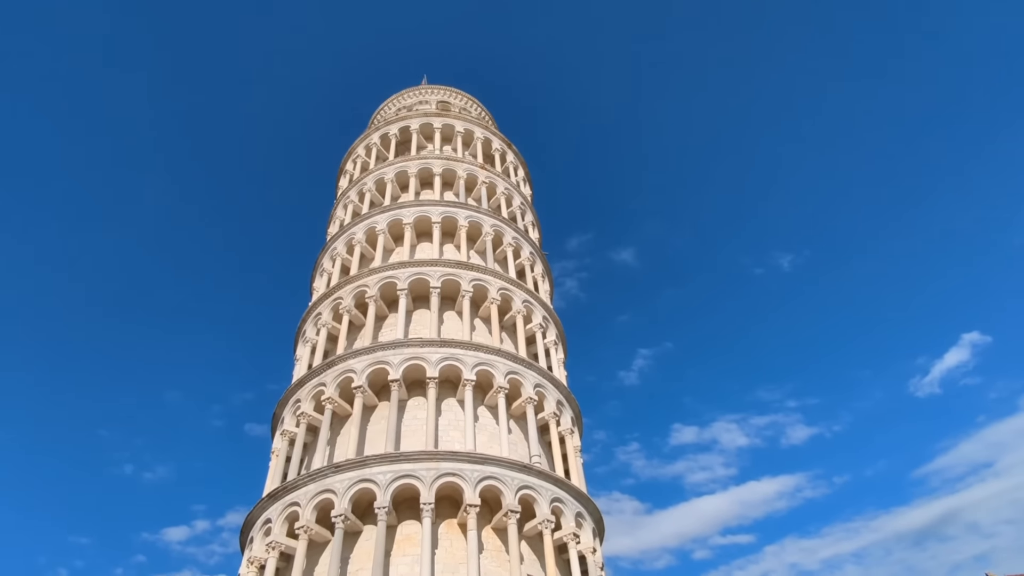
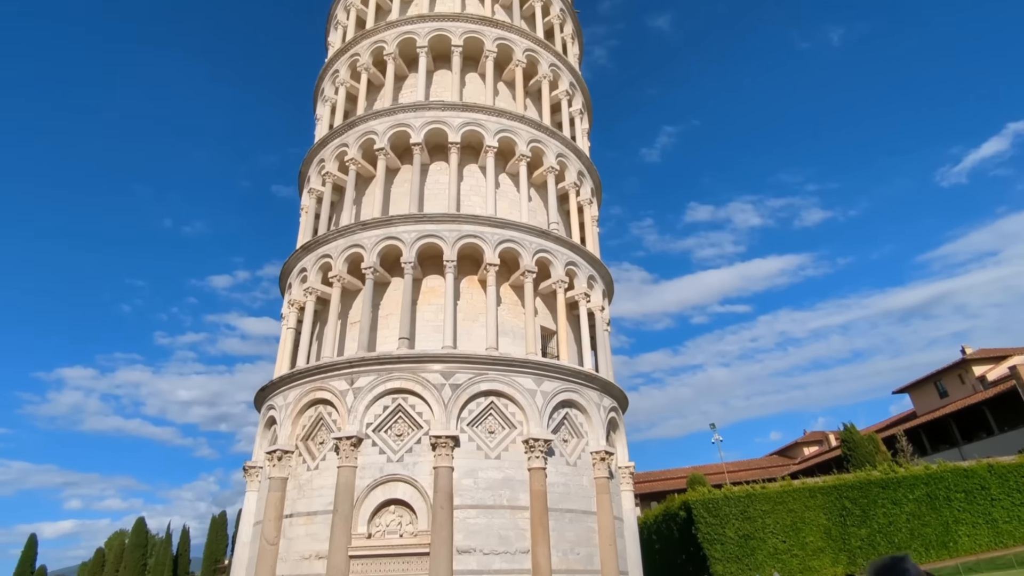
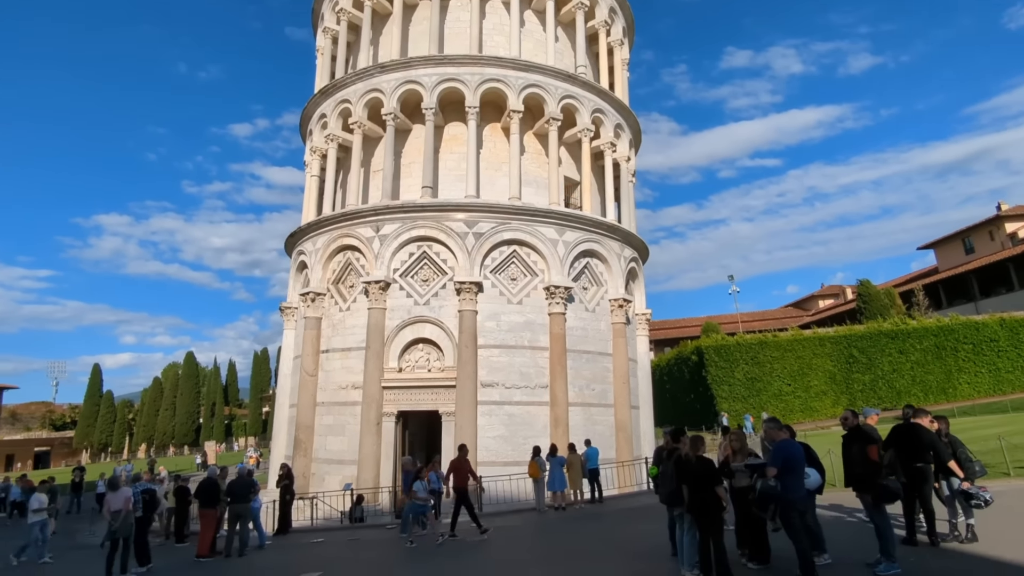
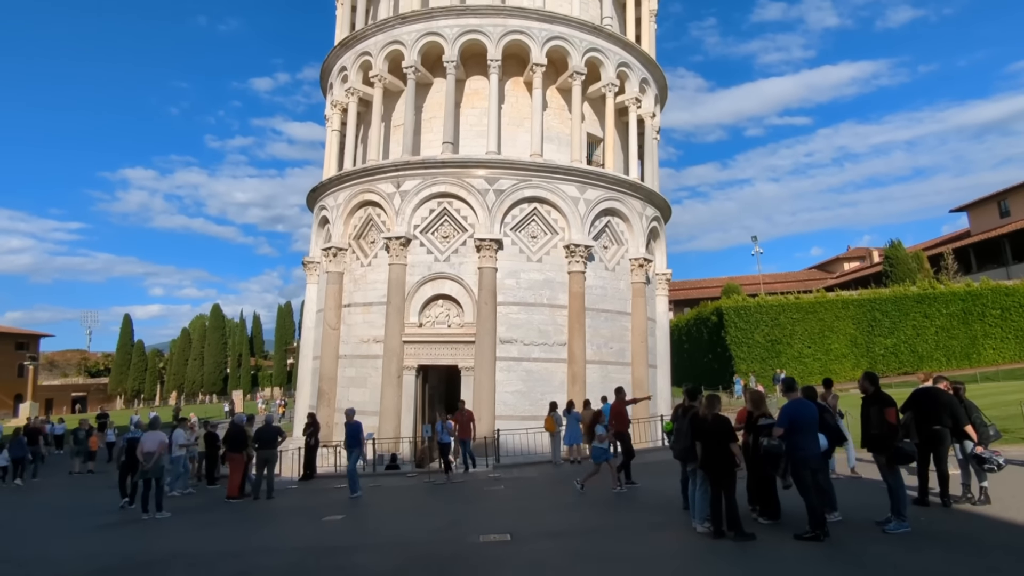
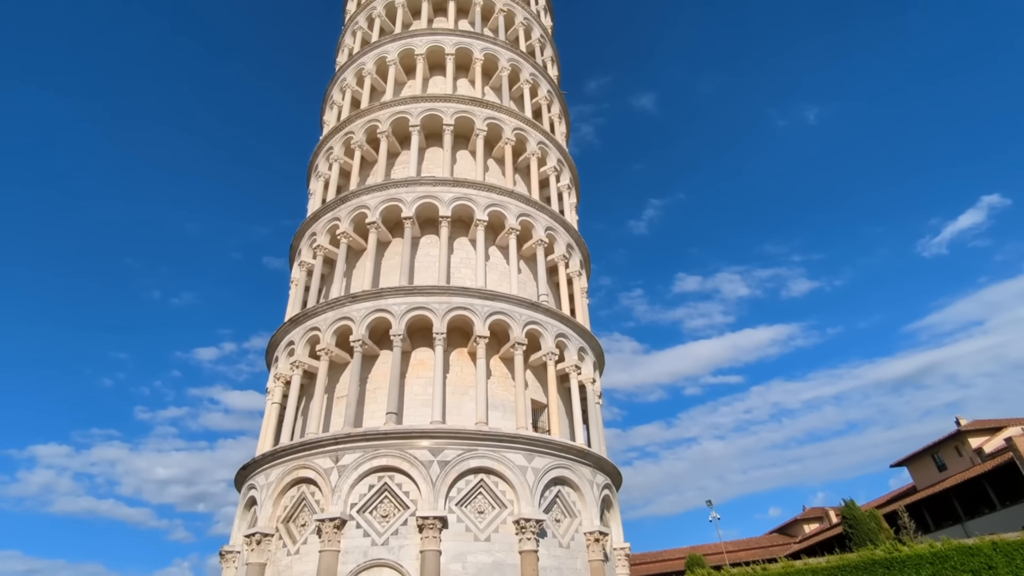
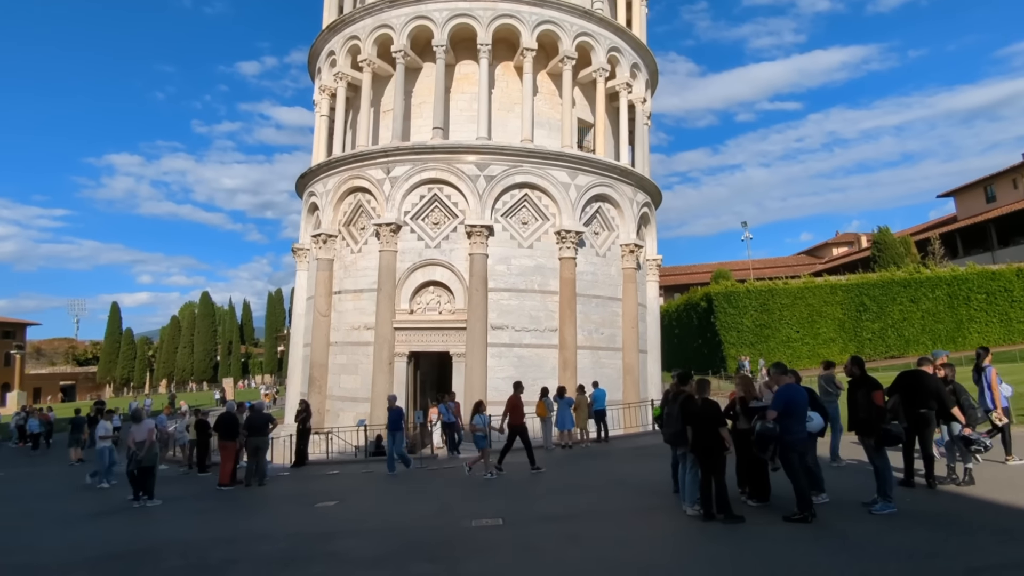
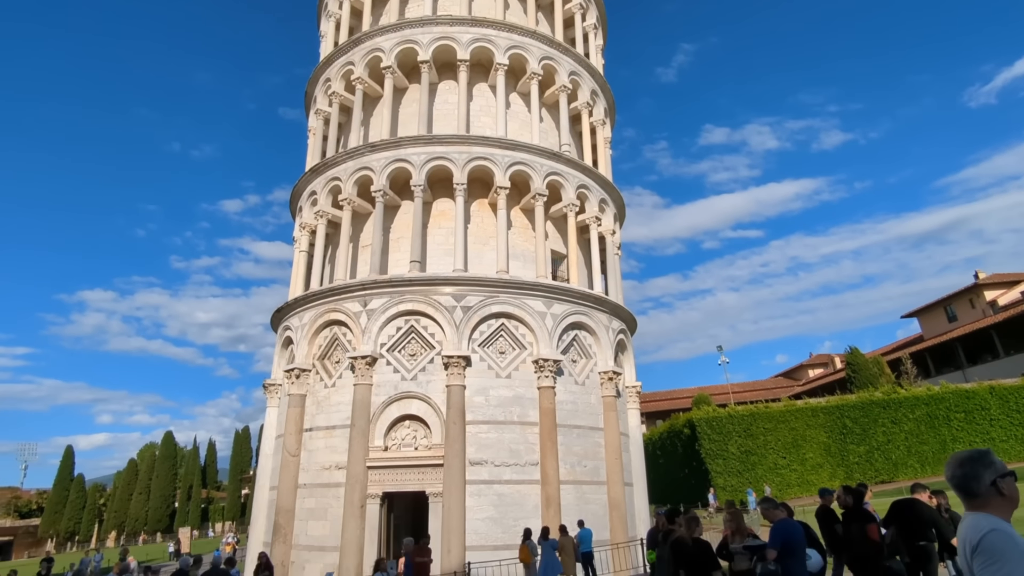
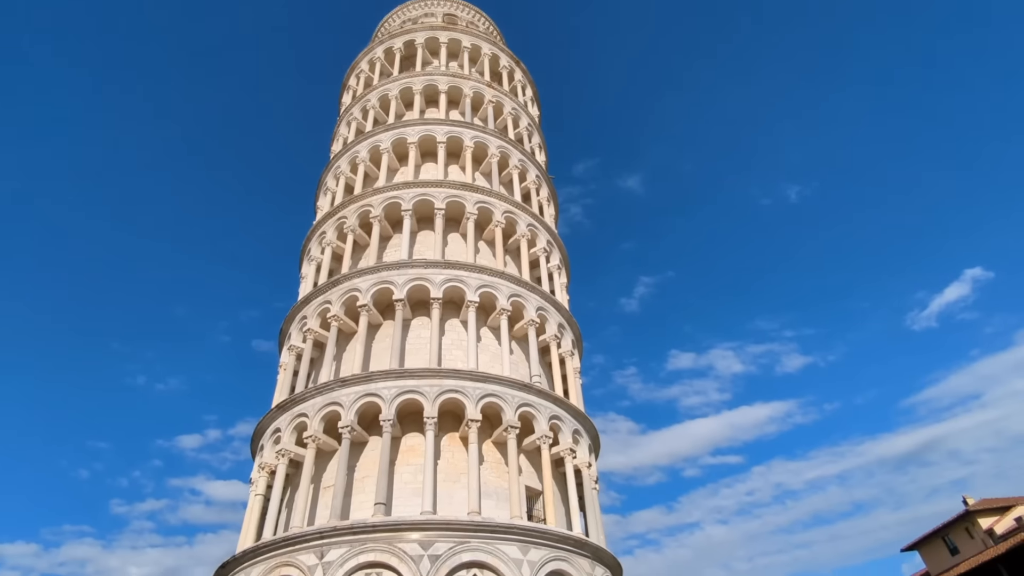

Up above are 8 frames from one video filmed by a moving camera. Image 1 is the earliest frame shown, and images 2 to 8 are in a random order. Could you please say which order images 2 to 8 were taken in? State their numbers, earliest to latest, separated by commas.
8, 5, 2, 7, 3, 6, 4
